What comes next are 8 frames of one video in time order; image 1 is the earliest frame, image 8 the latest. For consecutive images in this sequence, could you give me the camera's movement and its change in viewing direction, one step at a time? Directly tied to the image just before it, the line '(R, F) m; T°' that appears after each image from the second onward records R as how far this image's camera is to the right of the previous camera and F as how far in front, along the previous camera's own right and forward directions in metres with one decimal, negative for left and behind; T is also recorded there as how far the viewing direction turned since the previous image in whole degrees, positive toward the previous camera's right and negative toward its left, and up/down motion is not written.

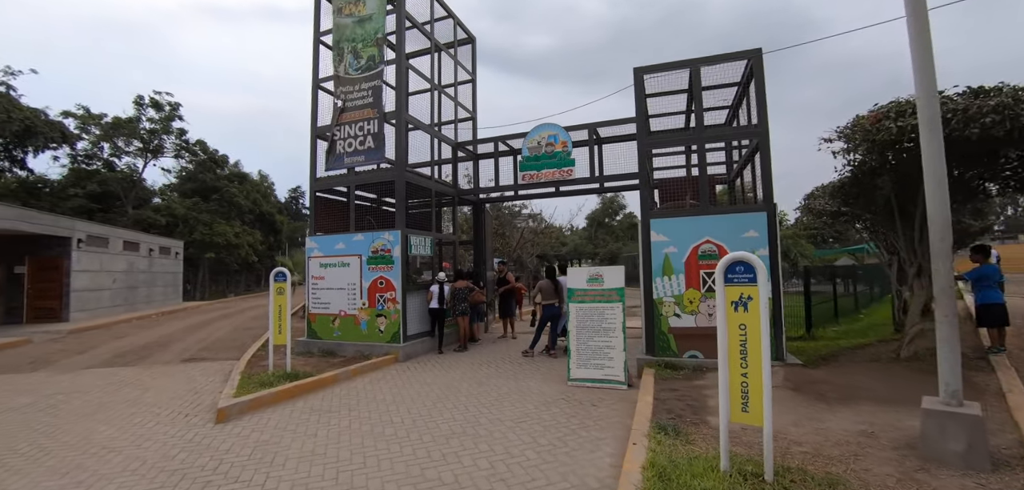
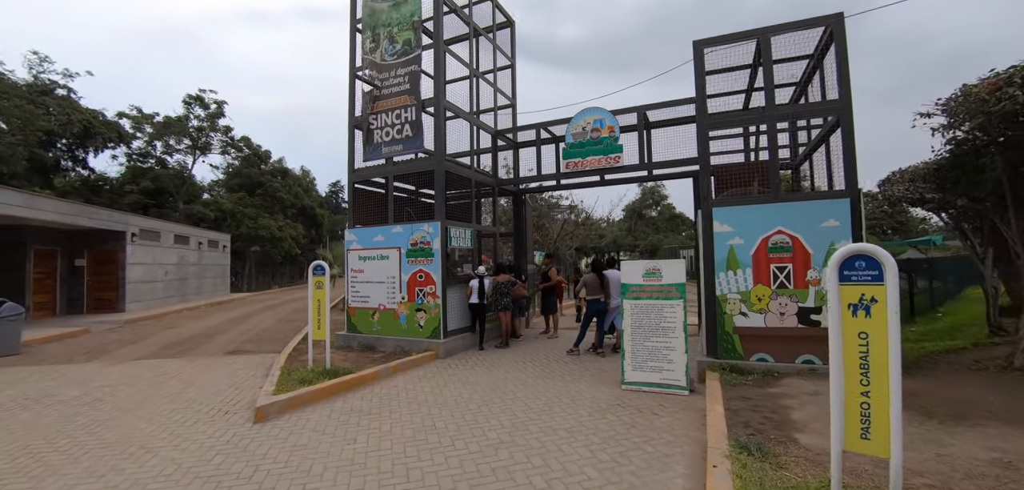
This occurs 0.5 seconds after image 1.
(-0.2, +0.5) m; -4°
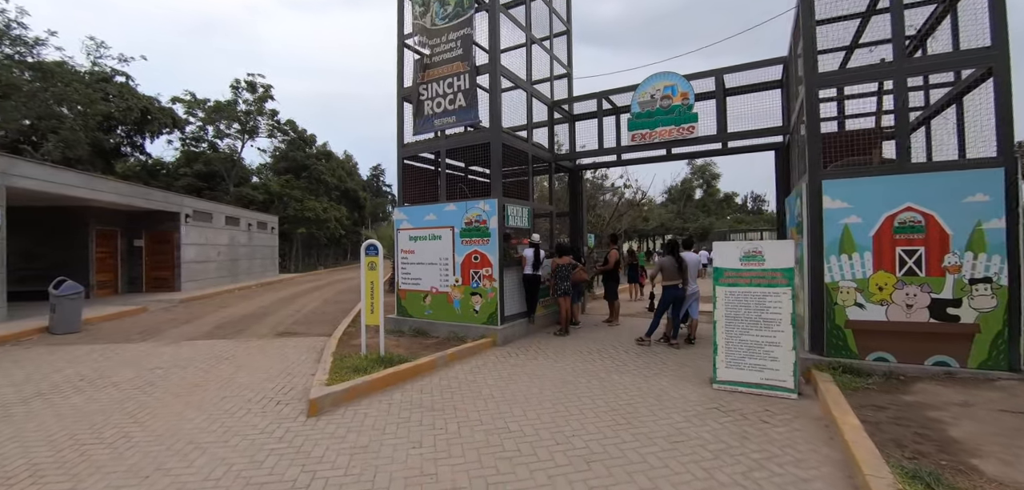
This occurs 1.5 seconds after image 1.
(-0.5, +0.7) m; -5°
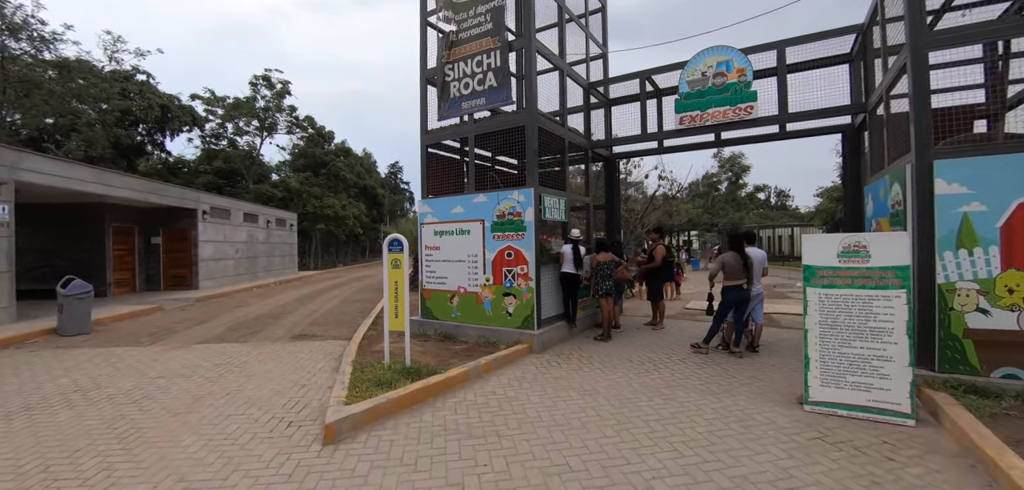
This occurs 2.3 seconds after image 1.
(-0.3, +0.8) m; -2°
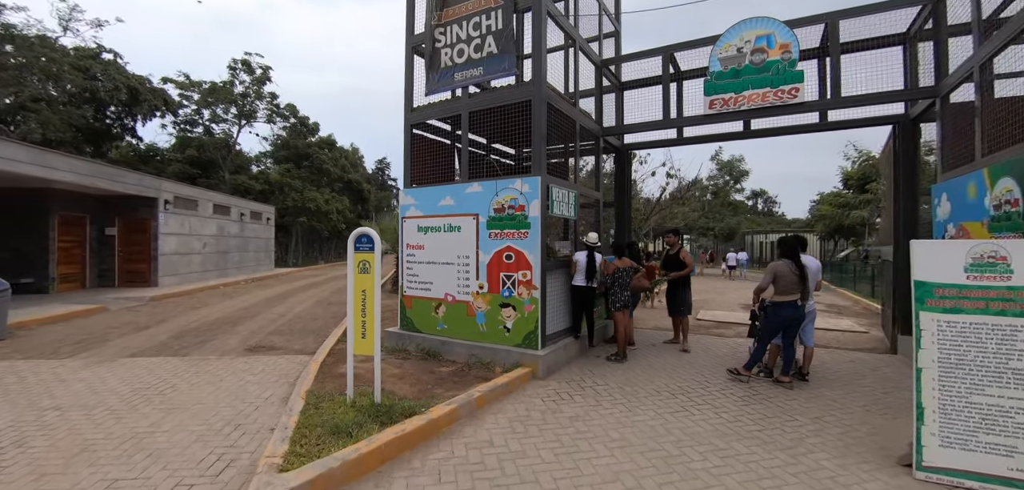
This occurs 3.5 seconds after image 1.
(-0.2, +1.2) m; +2°
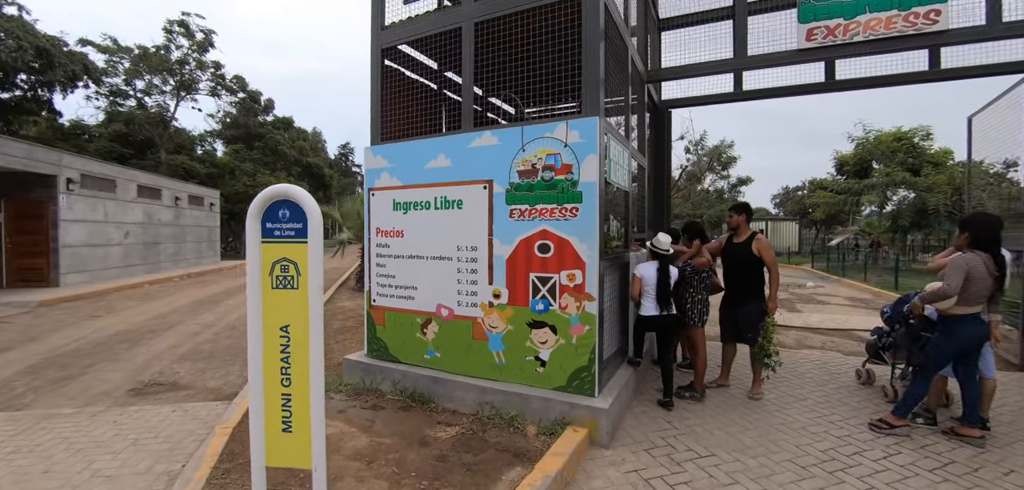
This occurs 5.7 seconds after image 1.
(-0.5, +2.1) m; +4°
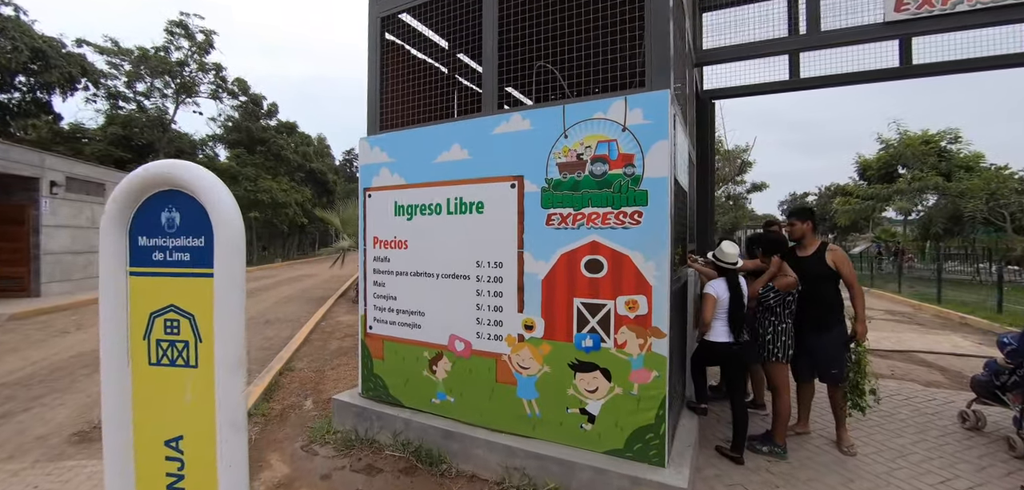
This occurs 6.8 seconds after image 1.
(-0.2, +0.8) m; -1°
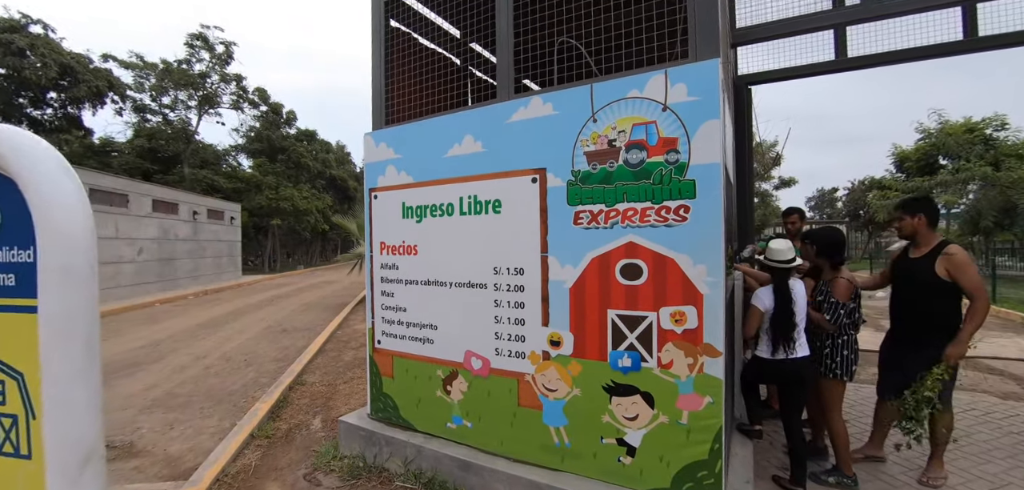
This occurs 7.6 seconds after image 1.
(0.0, +0.4) m; -2°
